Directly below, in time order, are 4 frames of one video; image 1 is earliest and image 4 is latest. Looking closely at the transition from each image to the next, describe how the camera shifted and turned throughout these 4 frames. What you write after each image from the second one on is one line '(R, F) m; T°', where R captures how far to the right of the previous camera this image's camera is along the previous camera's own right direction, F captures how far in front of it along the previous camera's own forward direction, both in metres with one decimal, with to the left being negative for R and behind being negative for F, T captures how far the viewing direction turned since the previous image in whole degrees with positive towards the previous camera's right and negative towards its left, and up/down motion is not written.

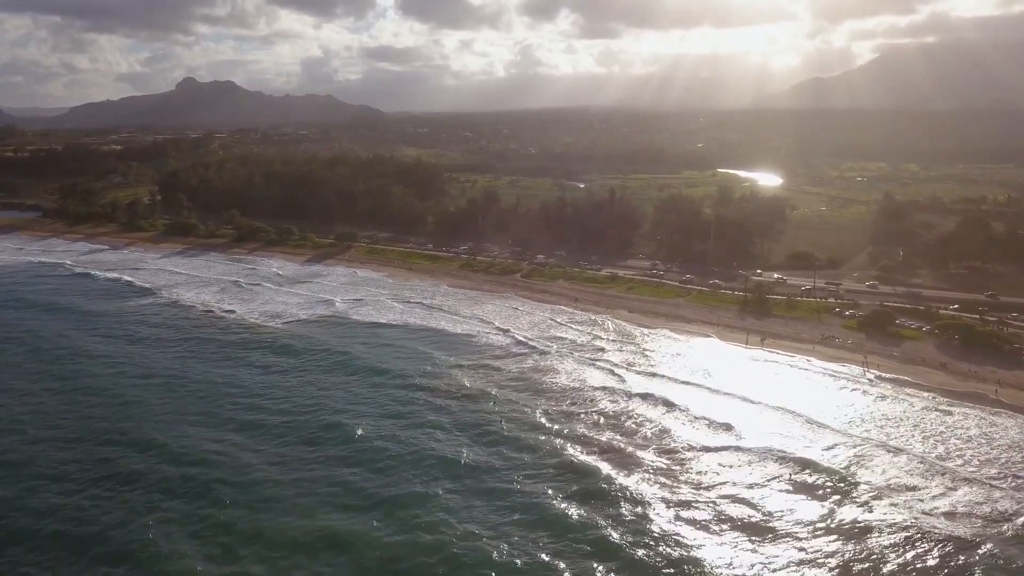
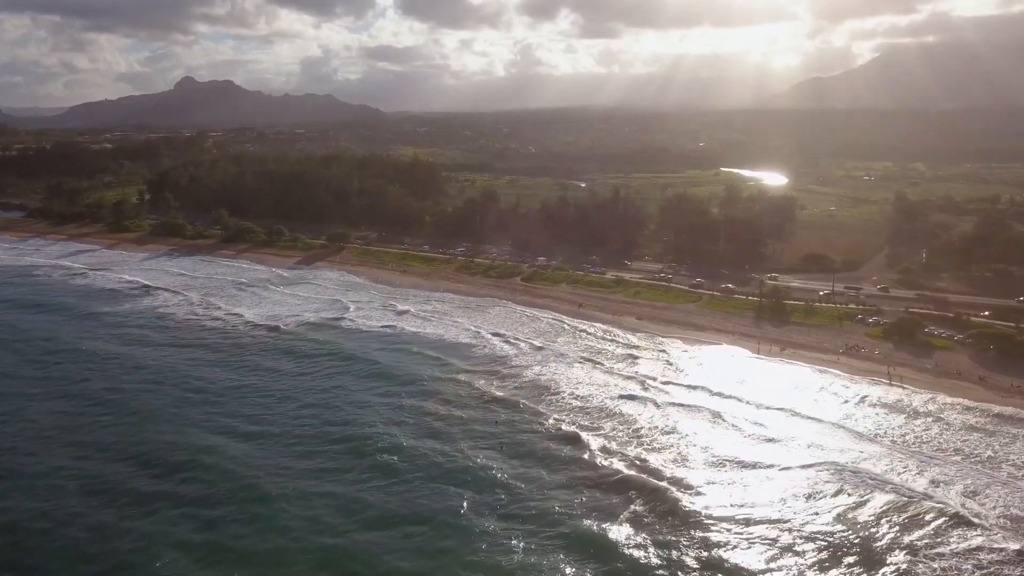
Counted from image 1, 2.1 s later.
(0.0, +1.4) m; 0°
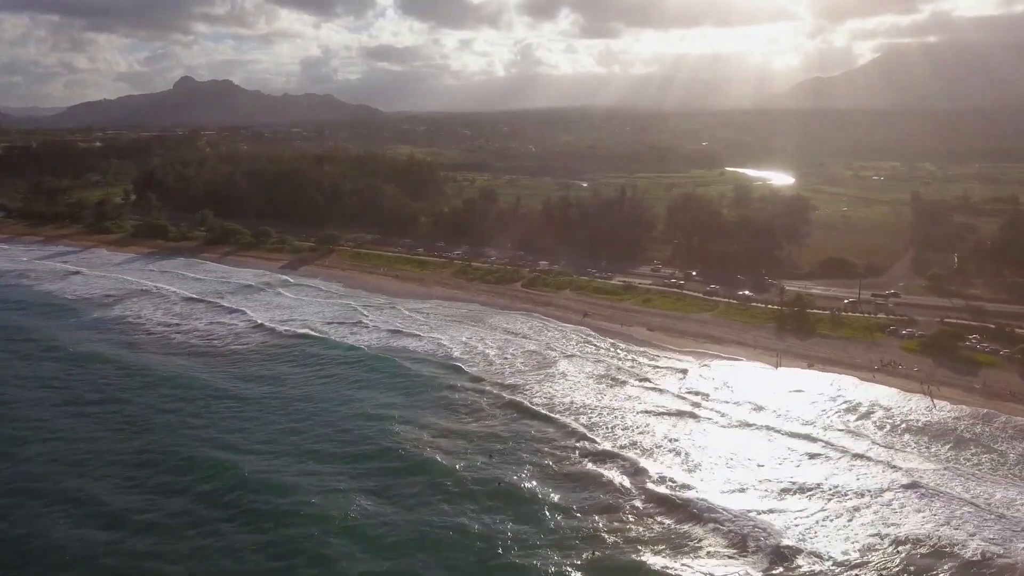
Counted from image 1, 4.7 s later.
(0.0, +1.7) m; 0°
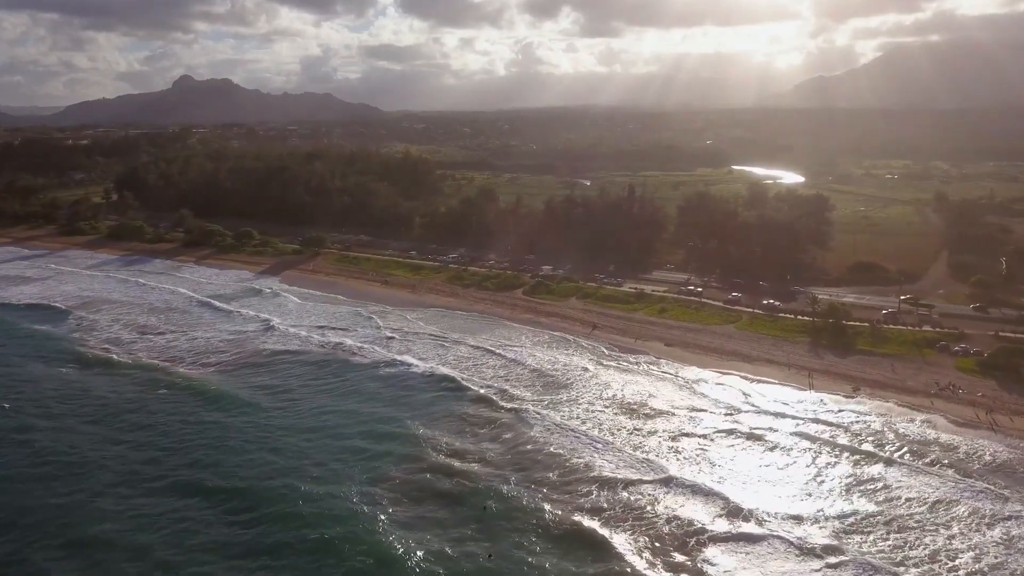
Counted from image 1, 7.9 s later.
(0.0, +2.2) m; 0°
